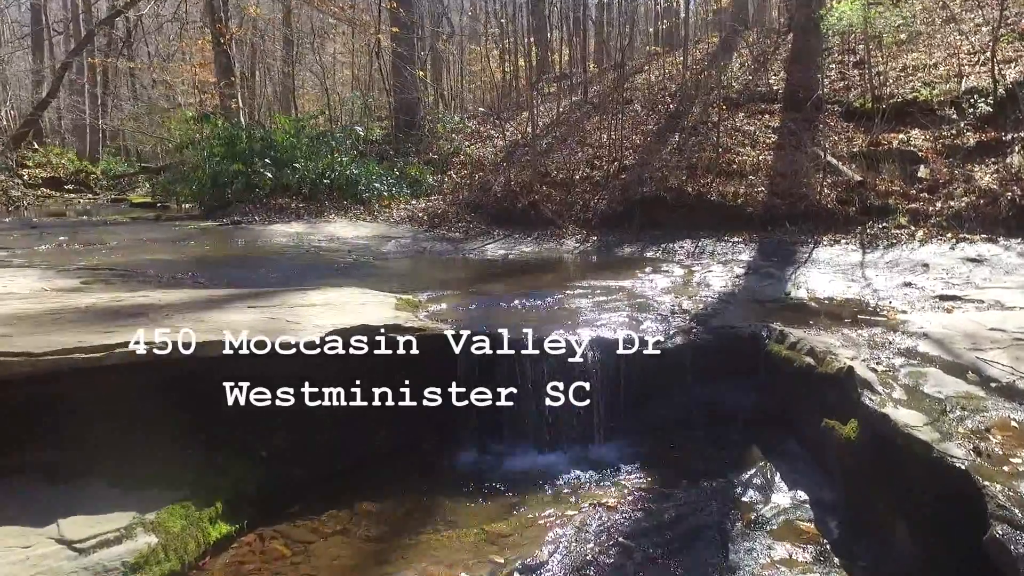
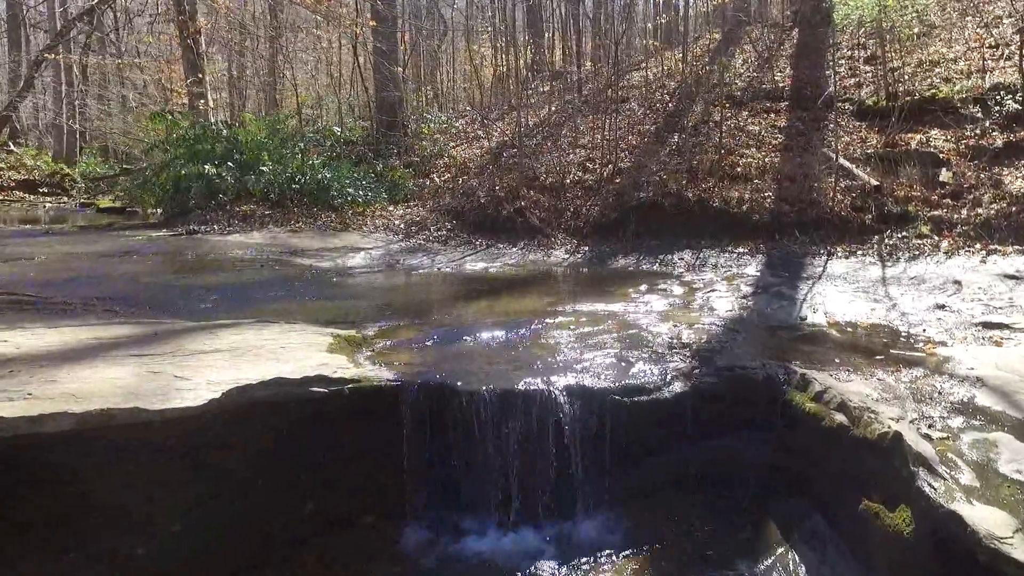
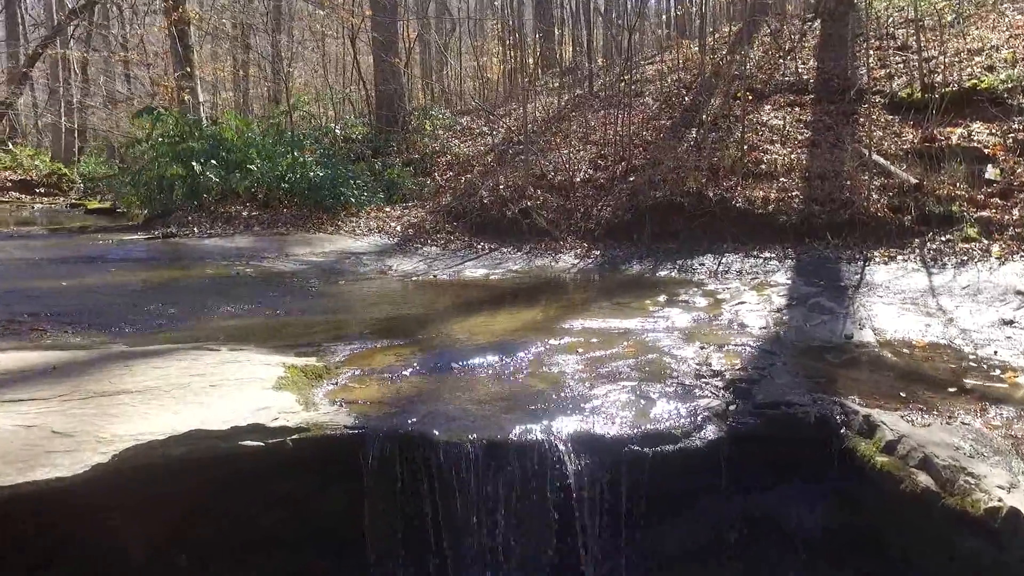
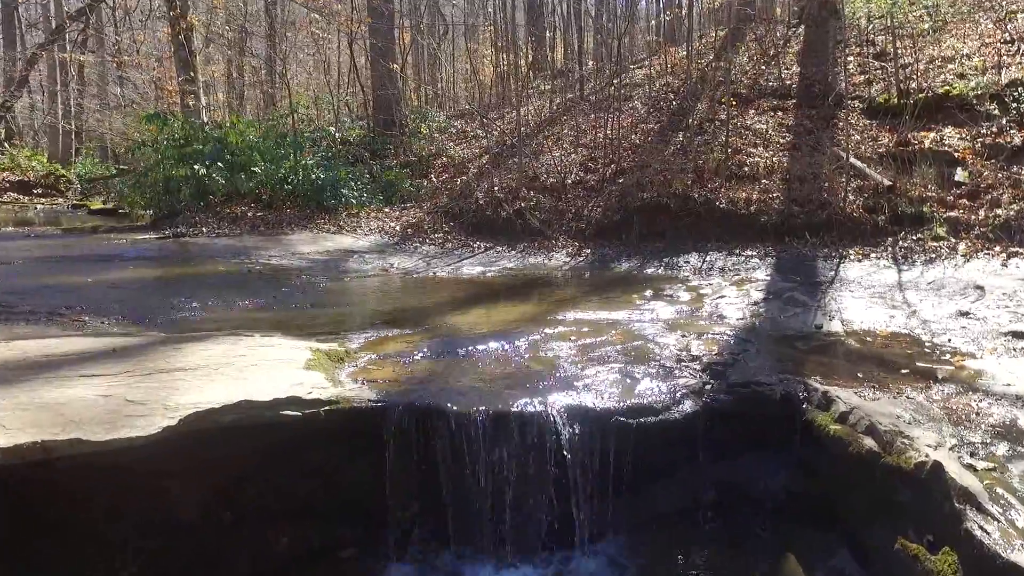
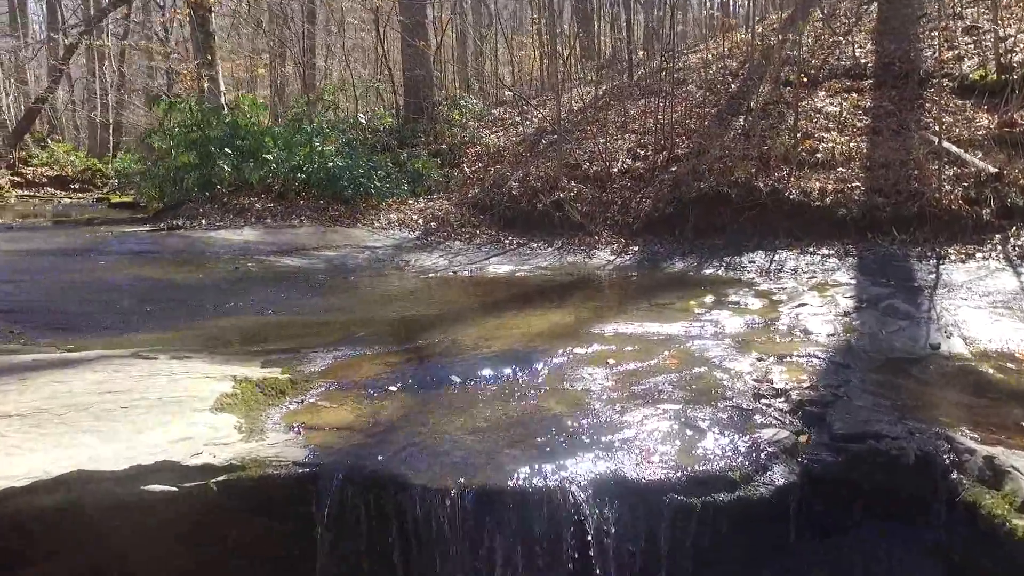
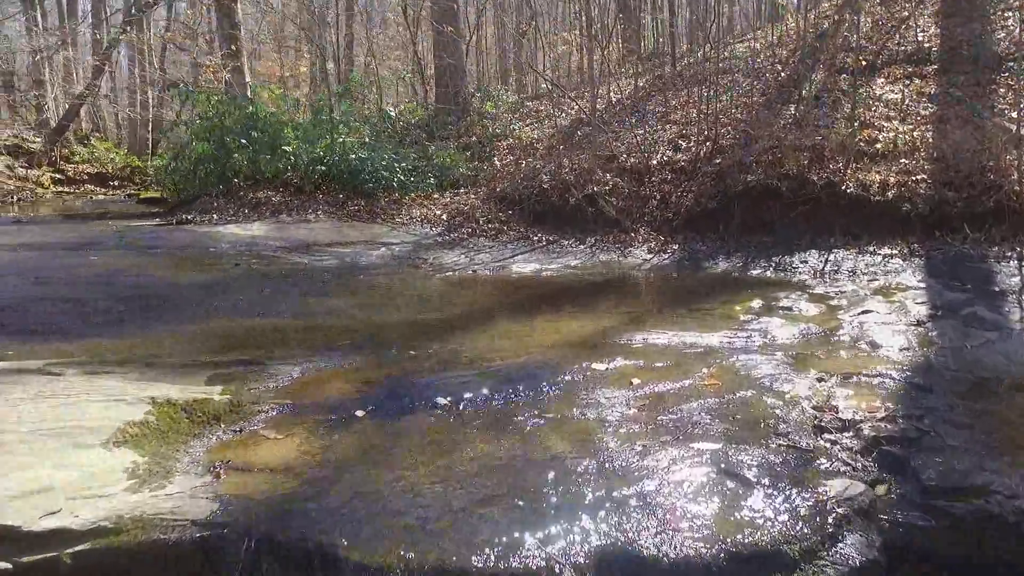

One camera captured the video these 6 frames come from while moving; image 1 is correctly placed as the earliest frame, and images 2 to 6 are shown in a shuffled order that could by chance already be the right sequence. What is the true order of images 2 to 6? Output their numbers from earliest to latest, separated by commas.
2, 4, 3, 5, 6
